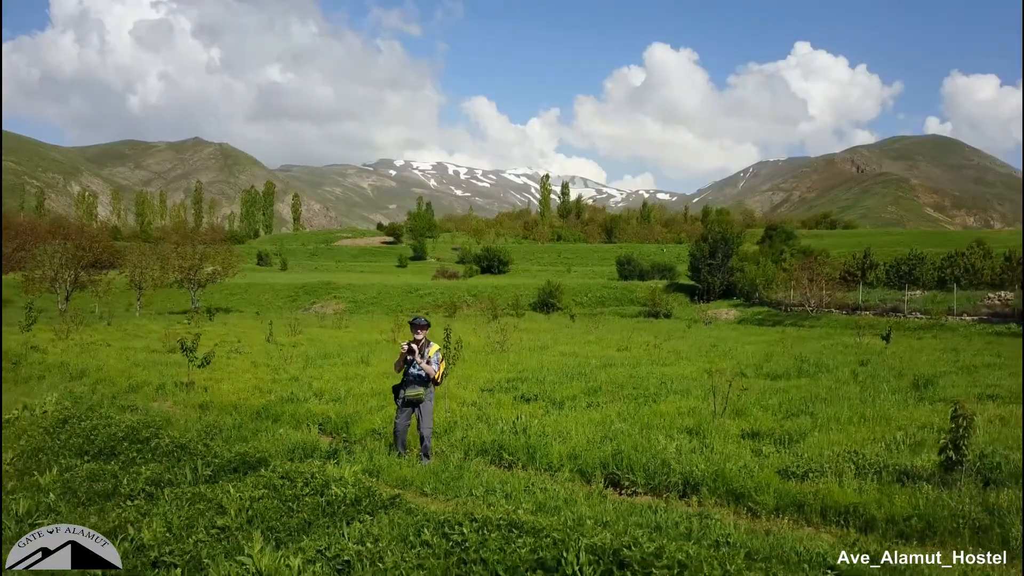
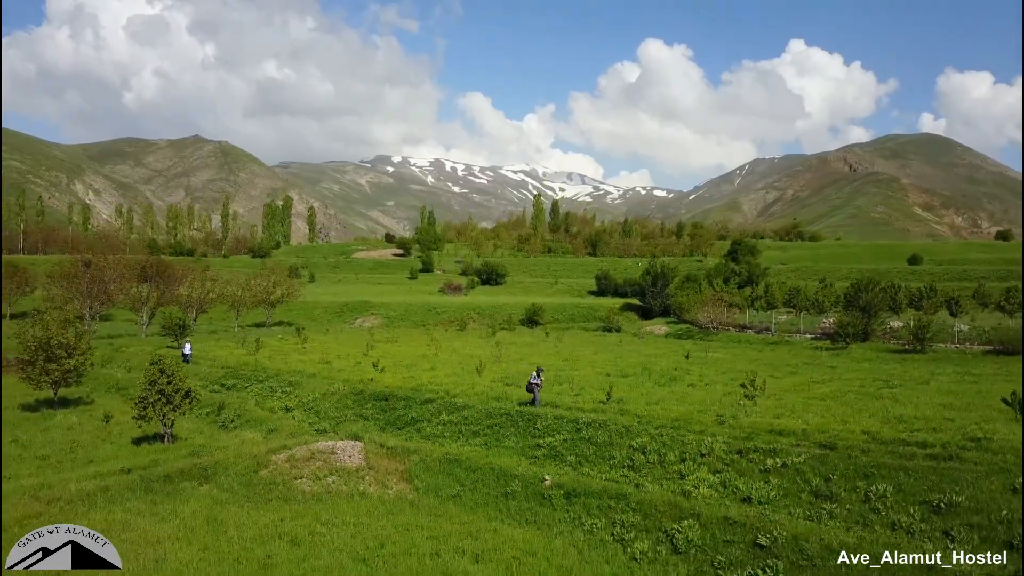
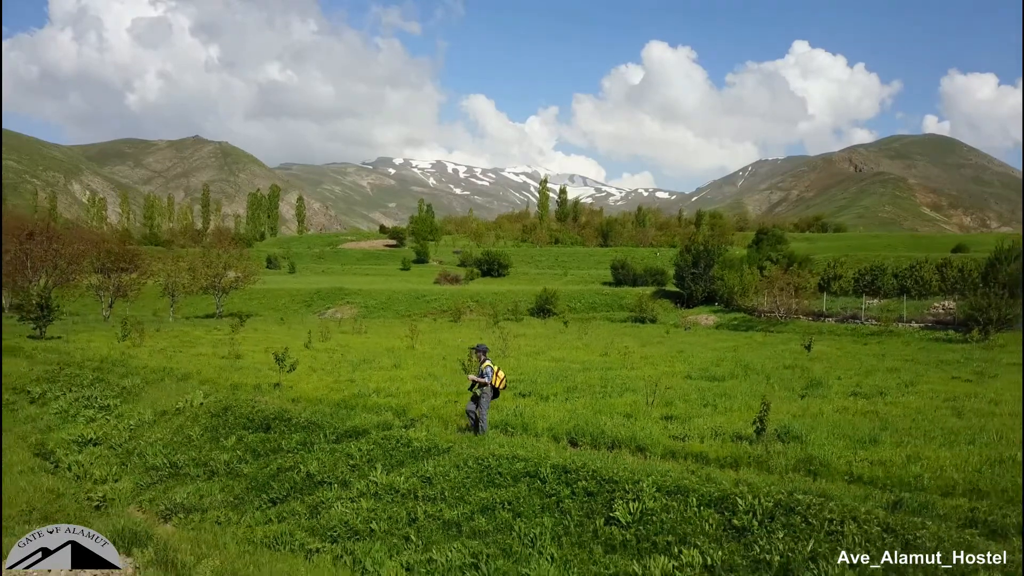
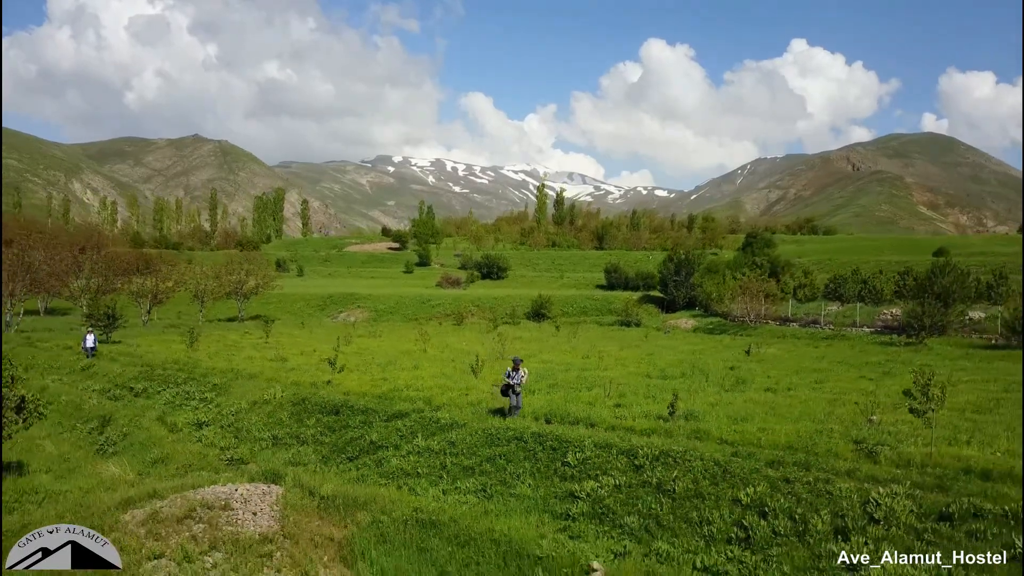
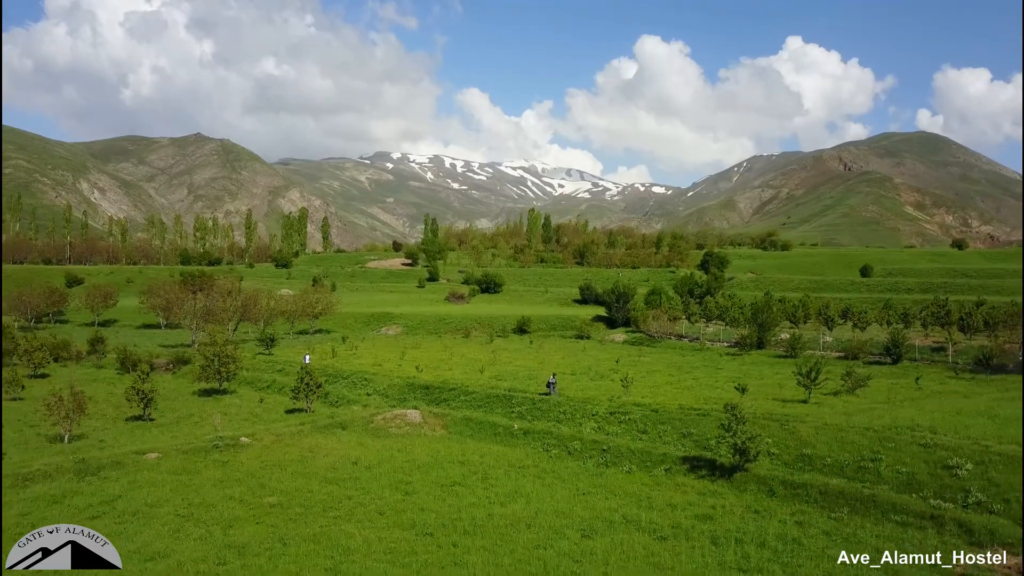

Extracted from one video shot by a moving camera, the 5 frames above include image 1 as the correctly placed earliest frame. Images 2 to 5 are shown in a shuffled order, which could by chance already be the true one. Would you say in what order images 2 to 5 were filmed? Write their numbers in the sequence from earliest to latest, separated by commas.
3, 4, 2, 5
